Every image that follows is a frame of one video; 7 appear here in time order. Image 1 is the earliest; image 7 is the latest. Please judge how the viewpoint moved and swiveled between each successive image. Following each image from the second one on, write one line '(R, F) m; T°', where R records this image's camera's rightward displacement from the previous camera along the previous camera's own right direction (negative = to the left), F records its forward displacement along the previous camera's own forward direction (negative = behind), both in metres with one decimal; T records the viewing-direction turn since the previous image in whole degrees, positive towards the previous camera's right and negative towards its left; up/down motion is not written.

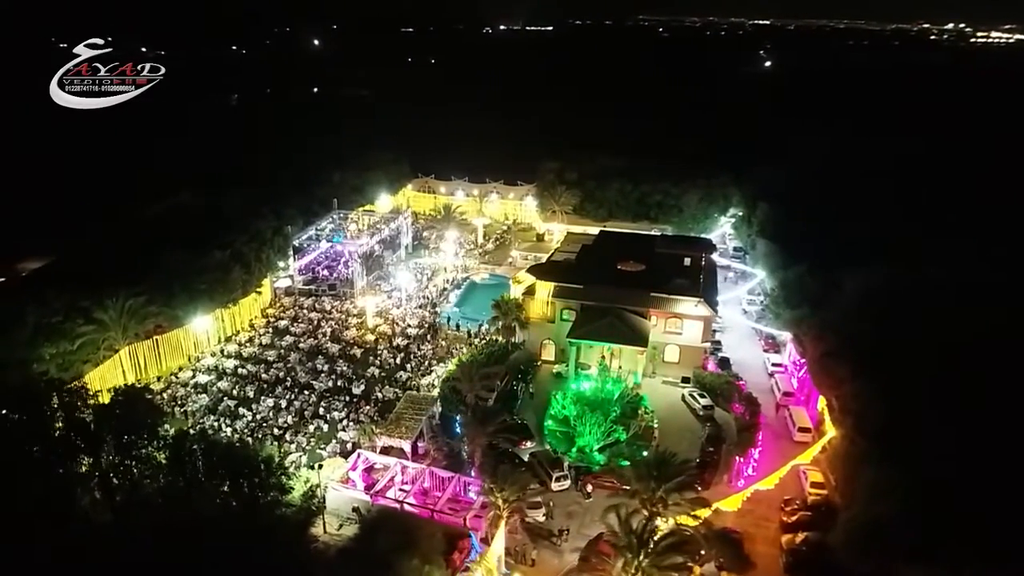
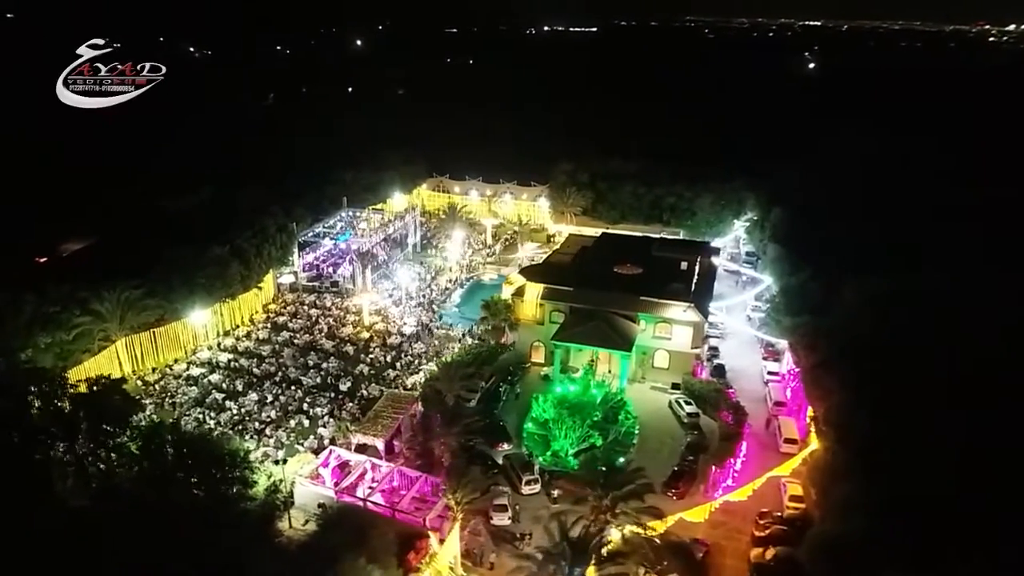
(+1.9, +0.2) m; -3°
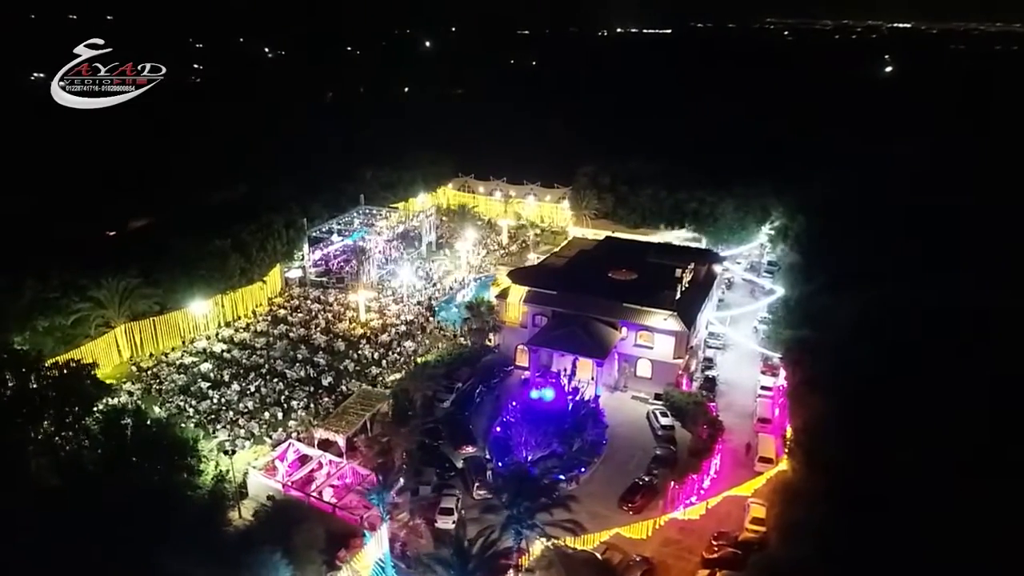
(+3.0, +0.4) m; -5°
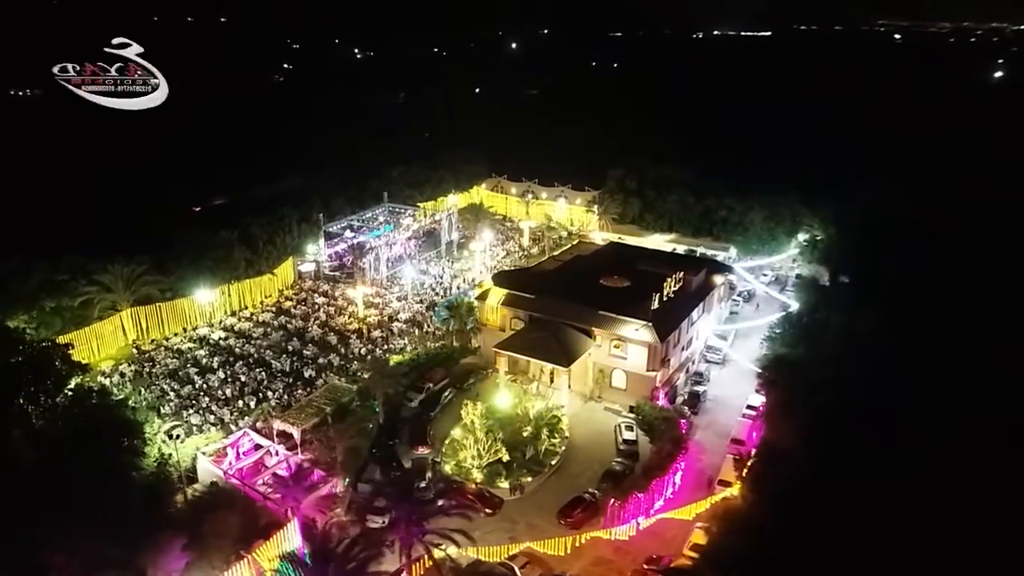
(+3.8, +0.6) m; -6°
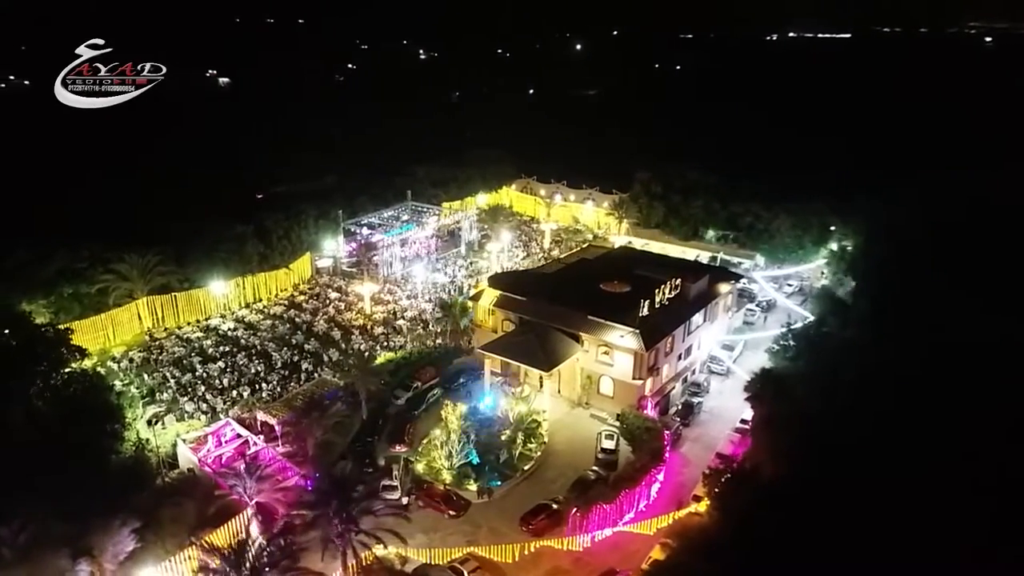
(+2.5, +0.3) m; -5°
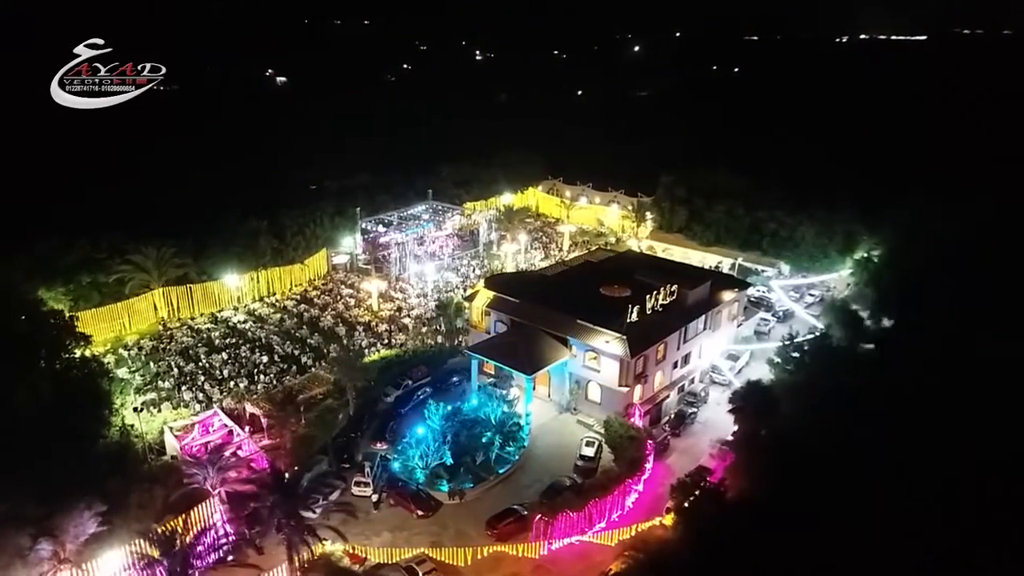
(+2.2, +0.3) m; -4°
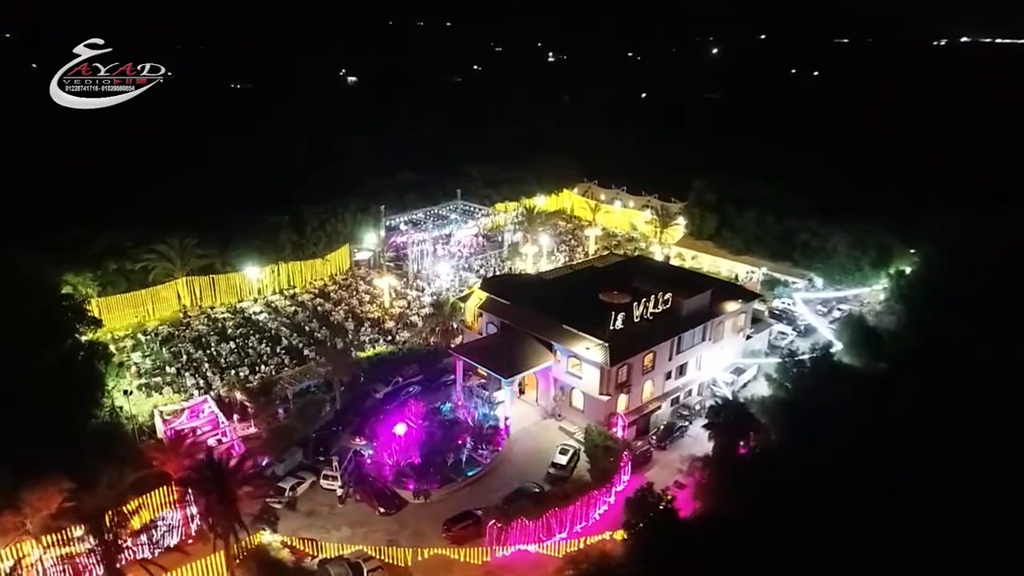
(+2.8, +0.3) m; -6°
